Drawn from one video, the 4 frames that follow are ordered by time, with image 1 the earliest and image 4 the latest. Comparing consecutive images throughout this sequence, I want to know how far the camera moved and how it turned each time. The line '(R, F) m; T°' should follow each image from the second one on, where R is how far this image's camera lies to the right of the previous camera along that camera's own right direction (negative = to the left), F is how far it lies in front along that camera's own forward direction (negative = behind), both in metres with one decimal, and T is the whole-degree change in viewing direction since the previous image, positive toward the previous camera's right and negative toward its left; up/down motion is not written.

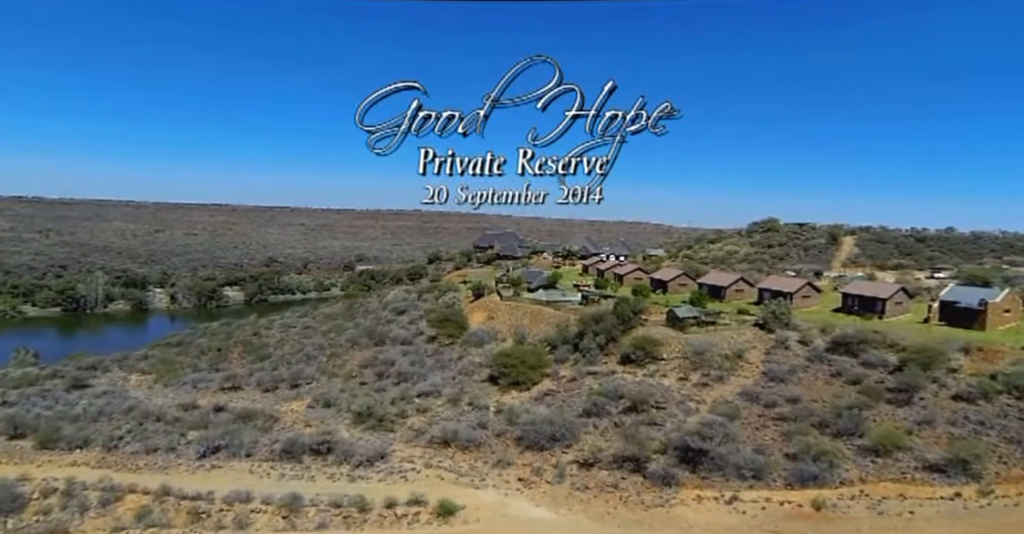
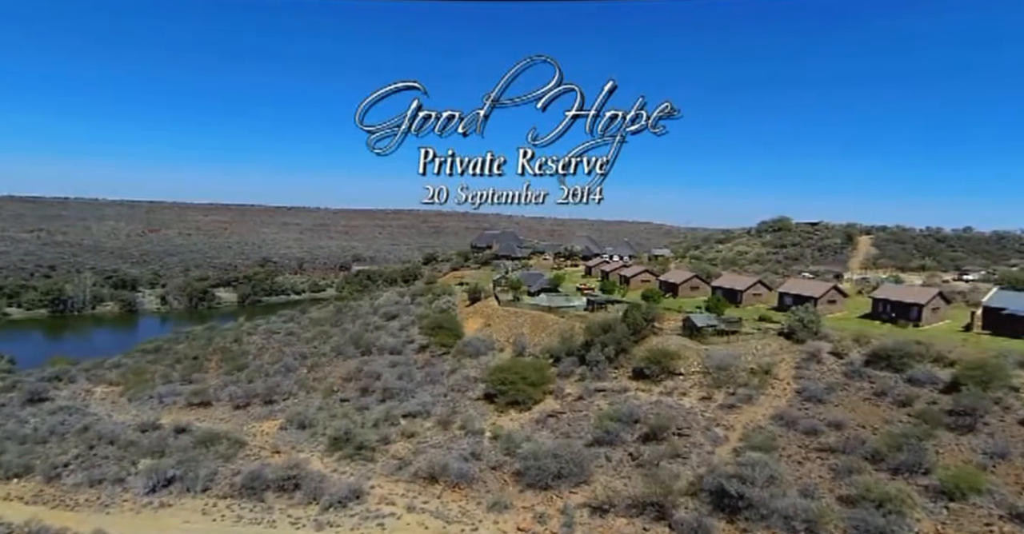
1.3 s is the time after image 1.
(0.0, +3.1) m; 0°
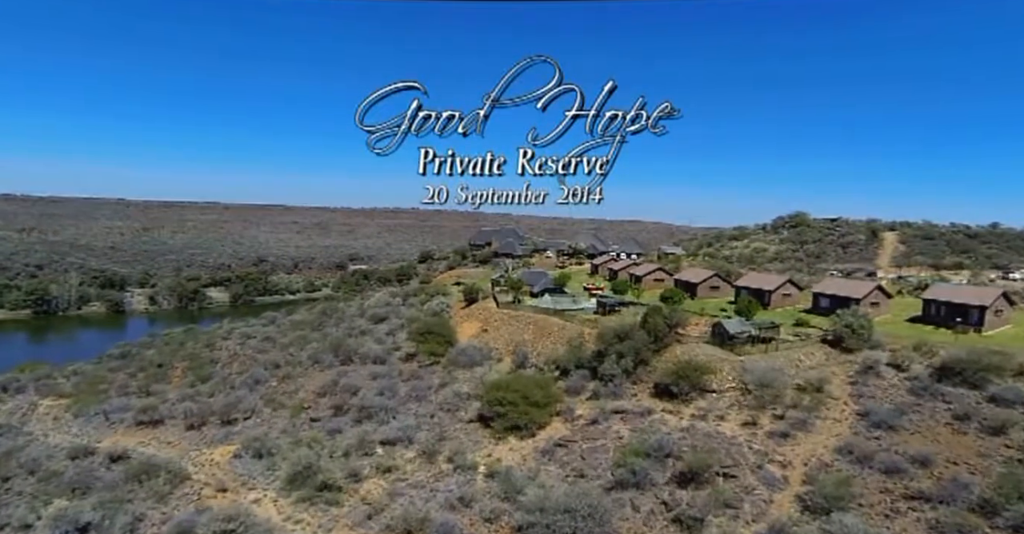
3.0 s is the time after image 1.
(0.0, +4.0) m; 0°
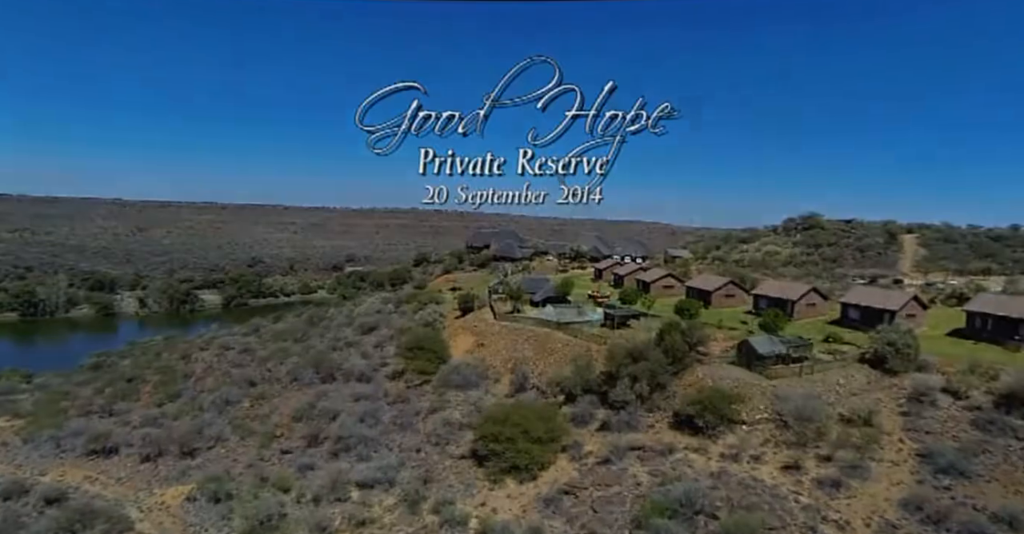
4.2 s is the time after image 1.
(0.0, +2.8) m; 0°
